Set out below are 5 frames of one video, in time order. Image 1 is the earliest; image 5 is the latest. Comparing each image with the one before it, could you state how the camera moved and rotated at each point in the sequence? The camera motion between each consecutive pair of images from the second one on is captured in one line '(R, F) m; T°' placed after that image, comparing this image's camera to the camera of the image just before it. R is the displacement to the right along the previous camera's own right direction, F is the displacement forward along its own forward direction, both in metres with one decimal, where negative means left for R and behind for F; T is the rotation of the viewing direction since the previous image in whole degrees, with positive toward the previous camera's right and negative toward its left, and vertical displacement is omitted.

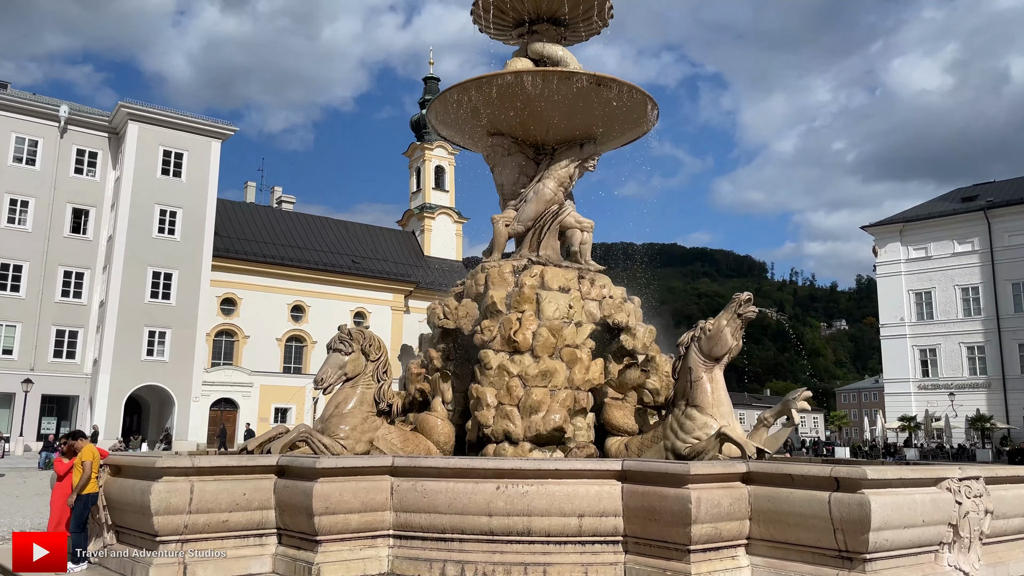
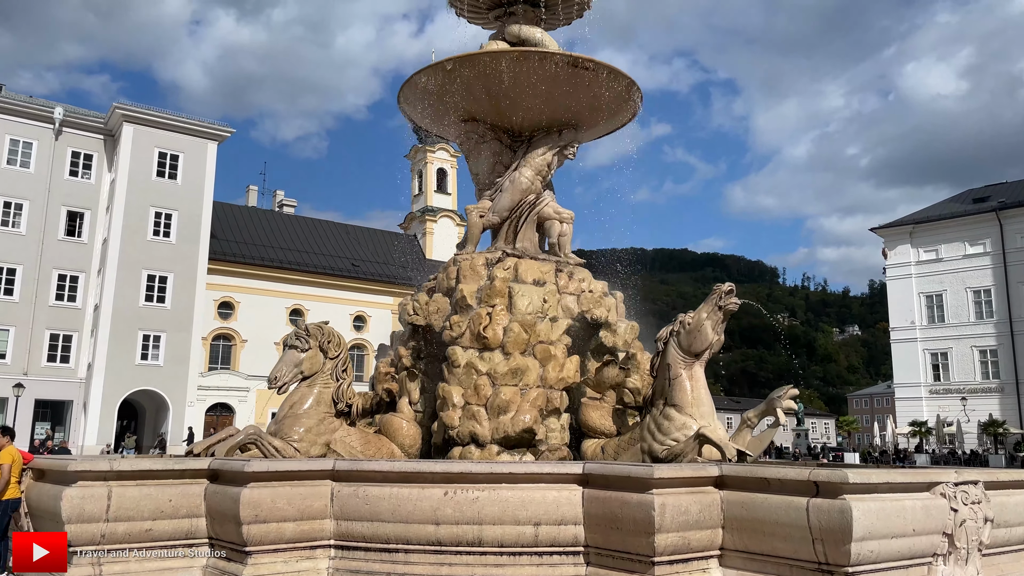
(+0.4, +0.5) m; -1°
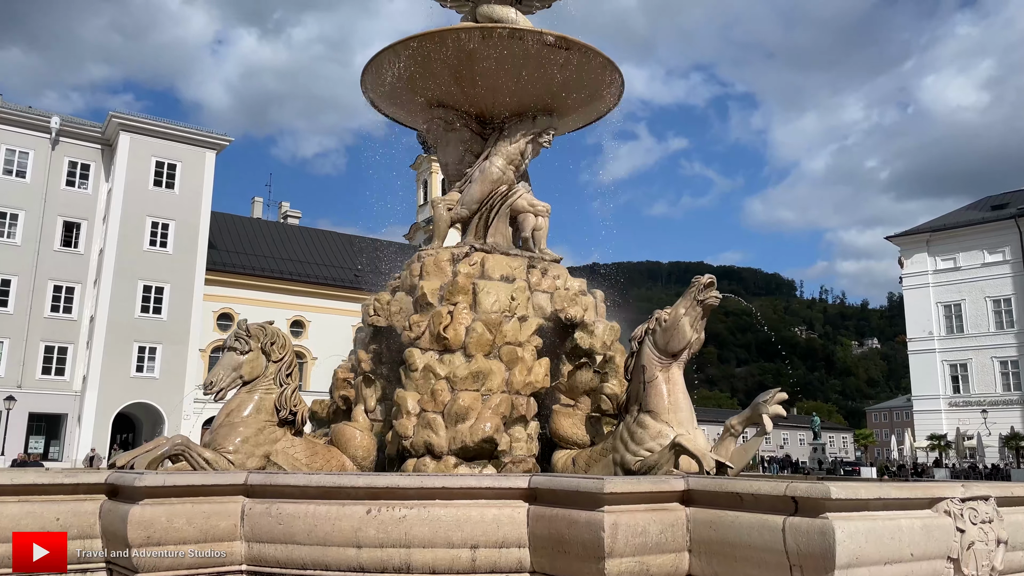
(+0.5, +0.7) m; -1°
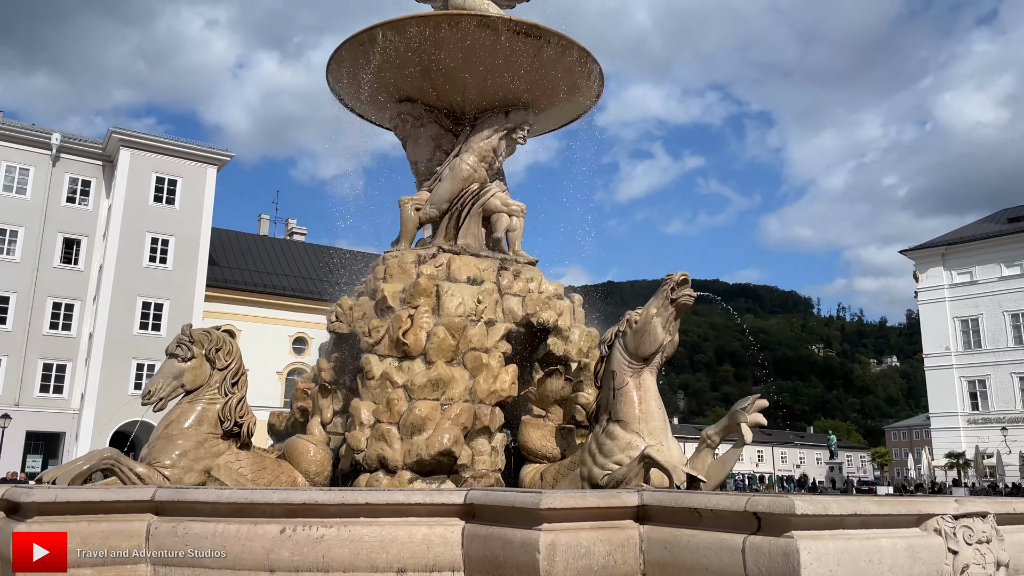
(+0.4, +0.5) m; -1°
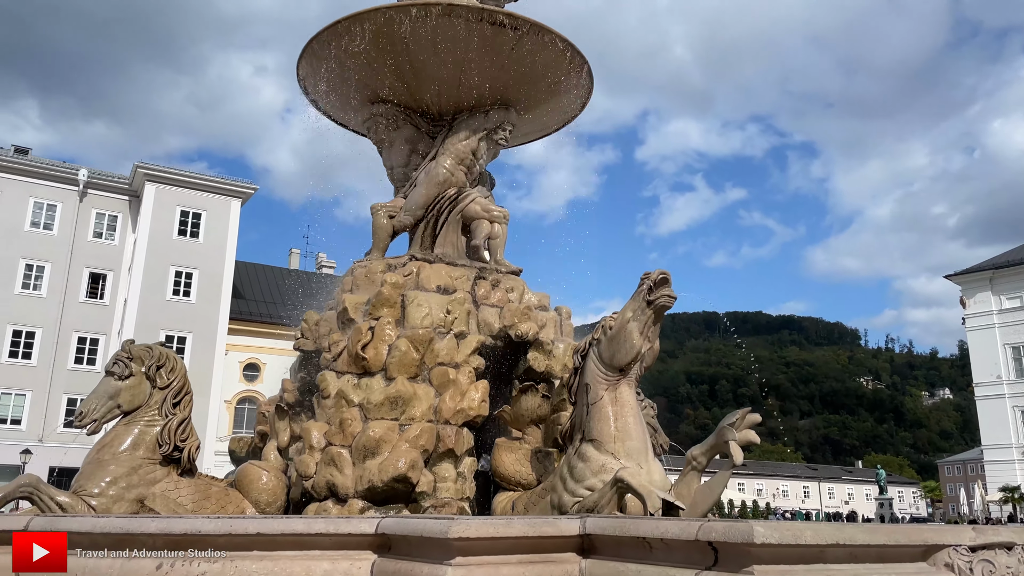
(+0.6, +0.7) m; -3°
